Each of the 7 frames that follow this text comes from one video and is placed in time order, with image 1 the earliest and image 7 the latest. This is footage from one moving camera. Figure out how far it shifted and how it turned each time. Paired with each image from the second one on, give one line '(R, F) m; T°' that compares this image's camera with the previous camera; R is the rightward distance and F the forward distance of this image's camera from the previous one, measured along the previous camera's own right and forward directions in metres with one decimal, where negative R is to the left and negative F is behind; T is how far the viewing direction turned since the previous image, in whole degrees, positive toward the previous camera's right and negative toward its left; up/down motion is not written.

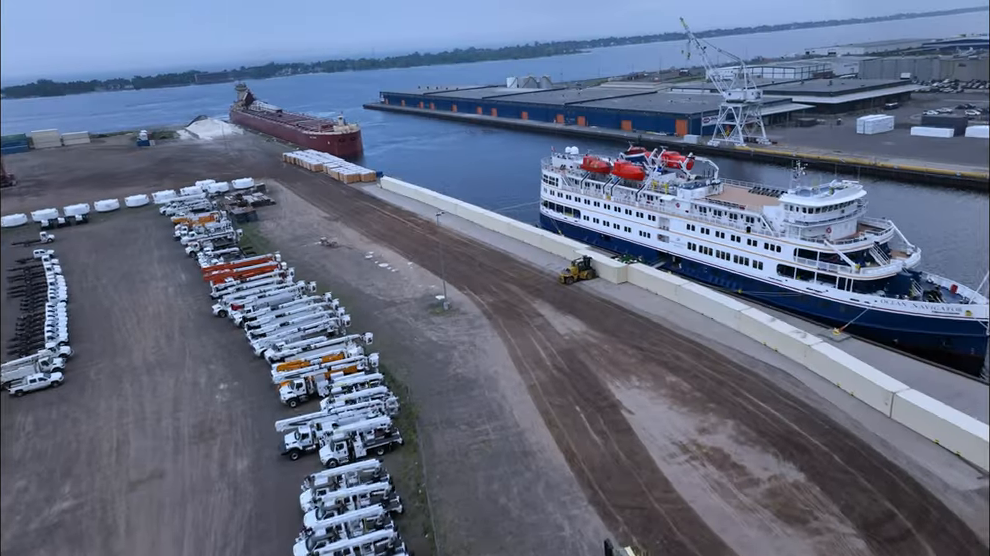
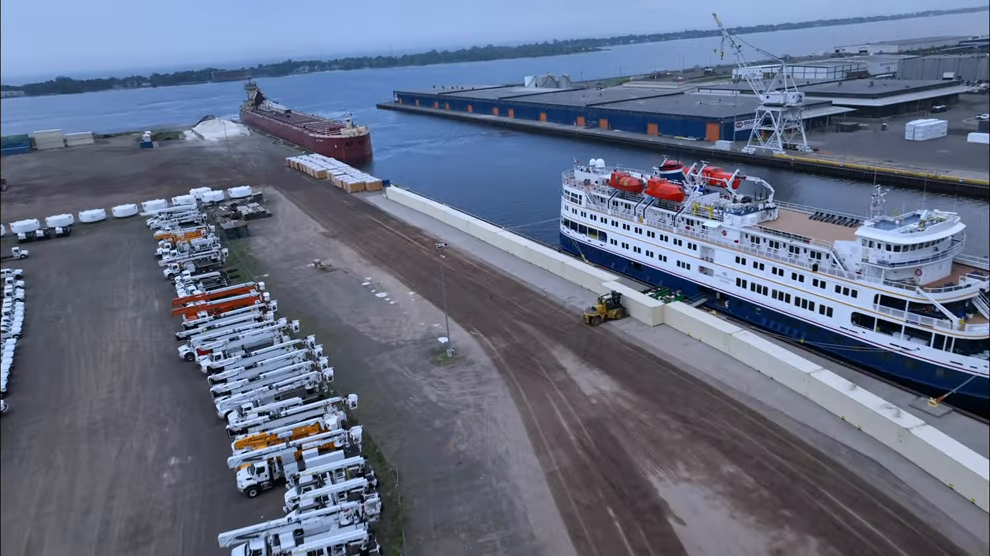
(+0.1, +3.0) m; -1°
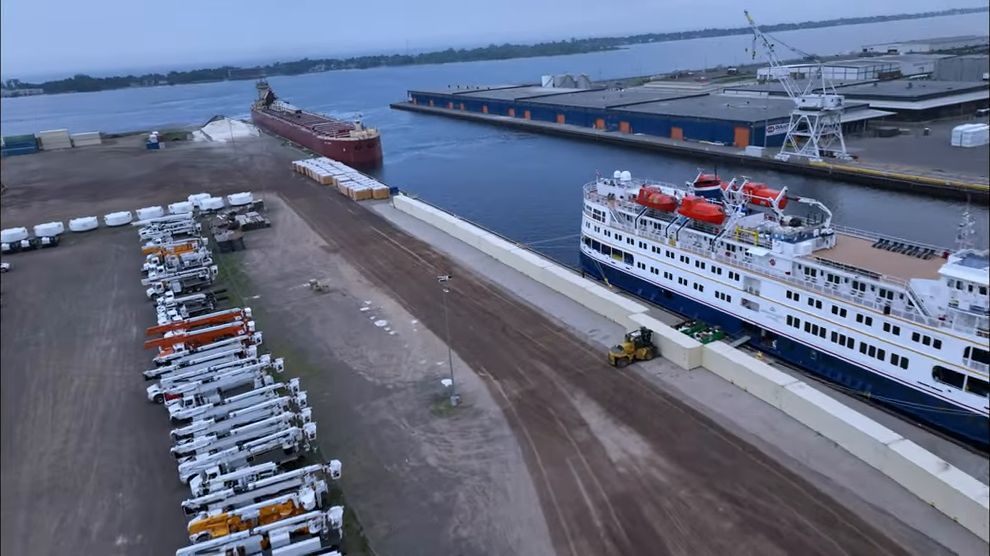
(+0.1, +2.2) m; -1°
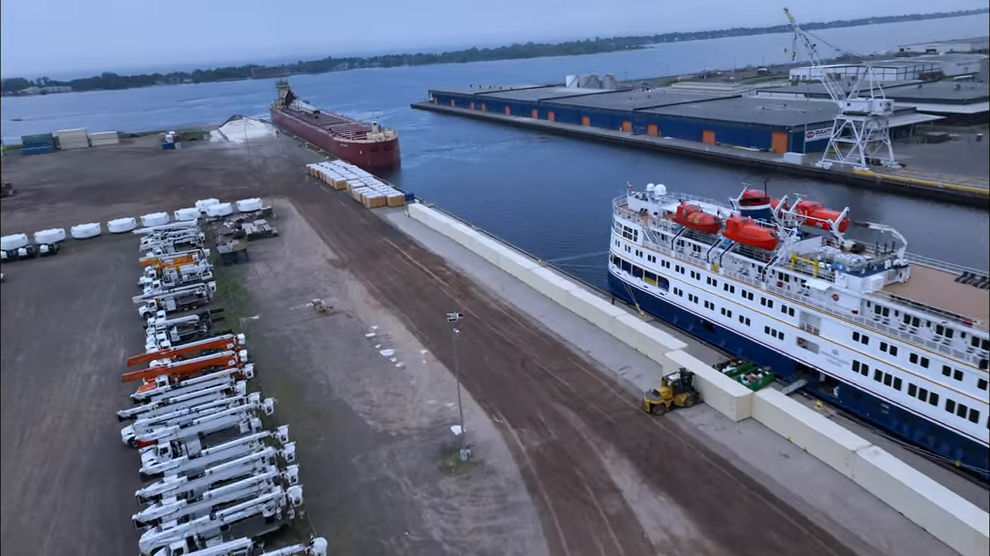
(0.0, +1.9) m; -2°
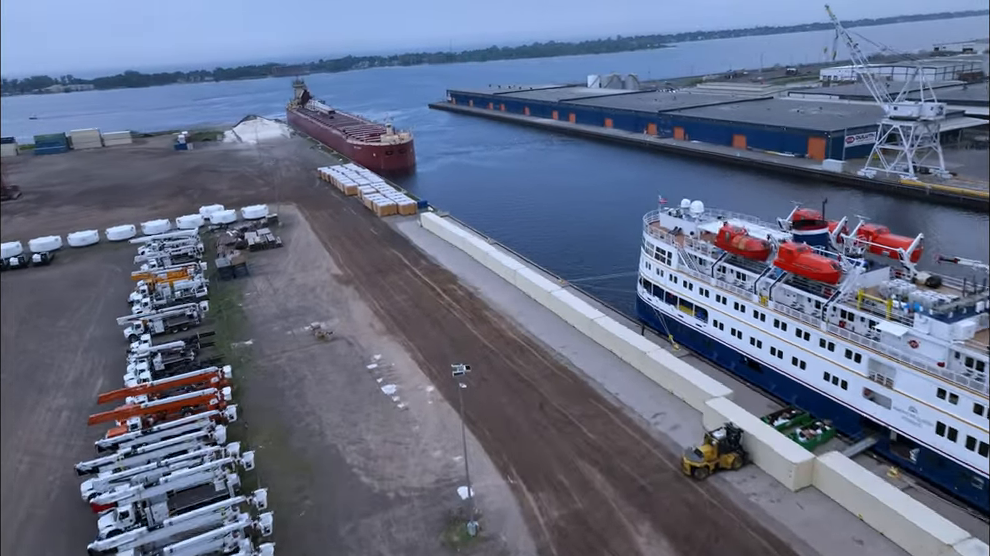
(0.0, +1.9) m; -1°
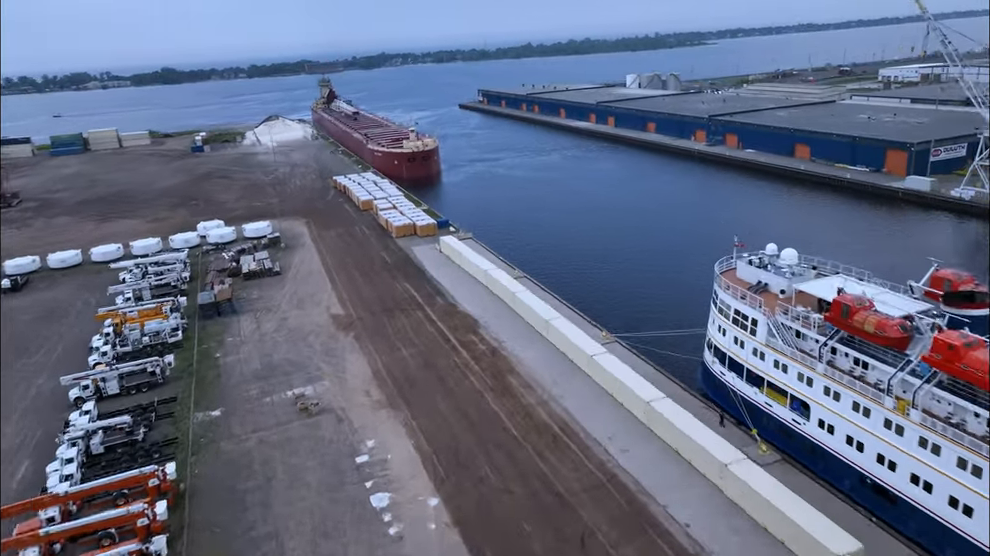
(0.0, +3.7) m; -3°
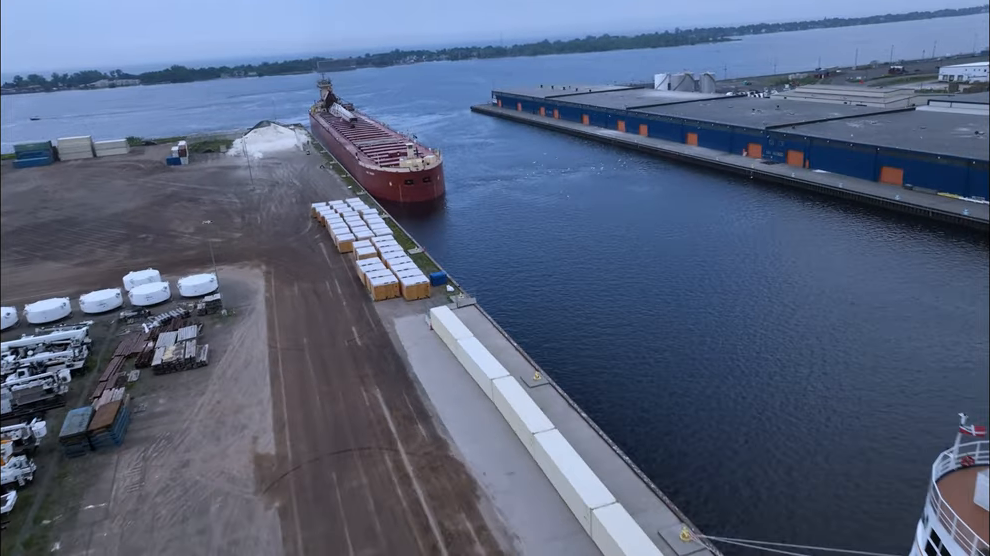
(+0.1, +6.7) m; -1°
